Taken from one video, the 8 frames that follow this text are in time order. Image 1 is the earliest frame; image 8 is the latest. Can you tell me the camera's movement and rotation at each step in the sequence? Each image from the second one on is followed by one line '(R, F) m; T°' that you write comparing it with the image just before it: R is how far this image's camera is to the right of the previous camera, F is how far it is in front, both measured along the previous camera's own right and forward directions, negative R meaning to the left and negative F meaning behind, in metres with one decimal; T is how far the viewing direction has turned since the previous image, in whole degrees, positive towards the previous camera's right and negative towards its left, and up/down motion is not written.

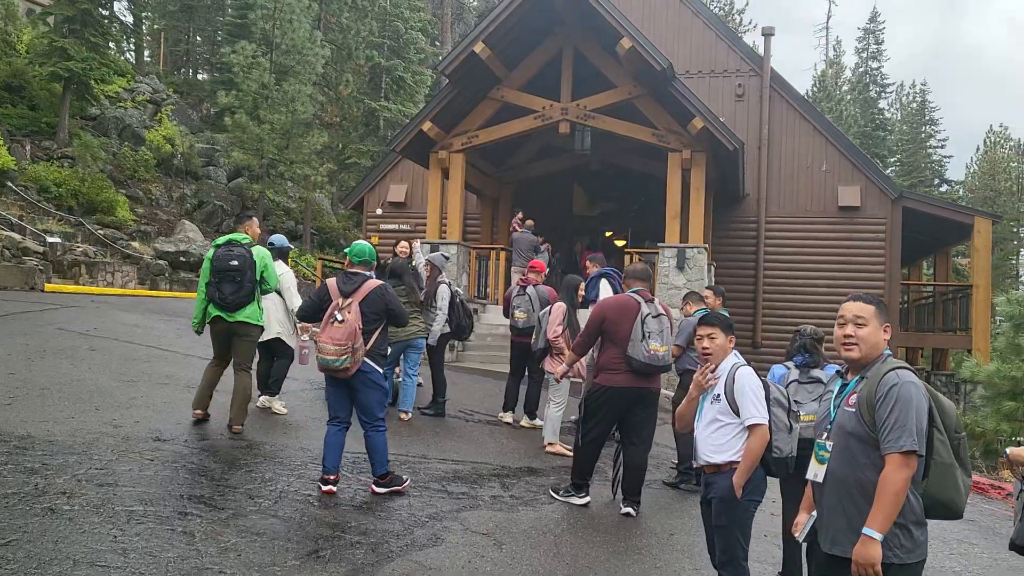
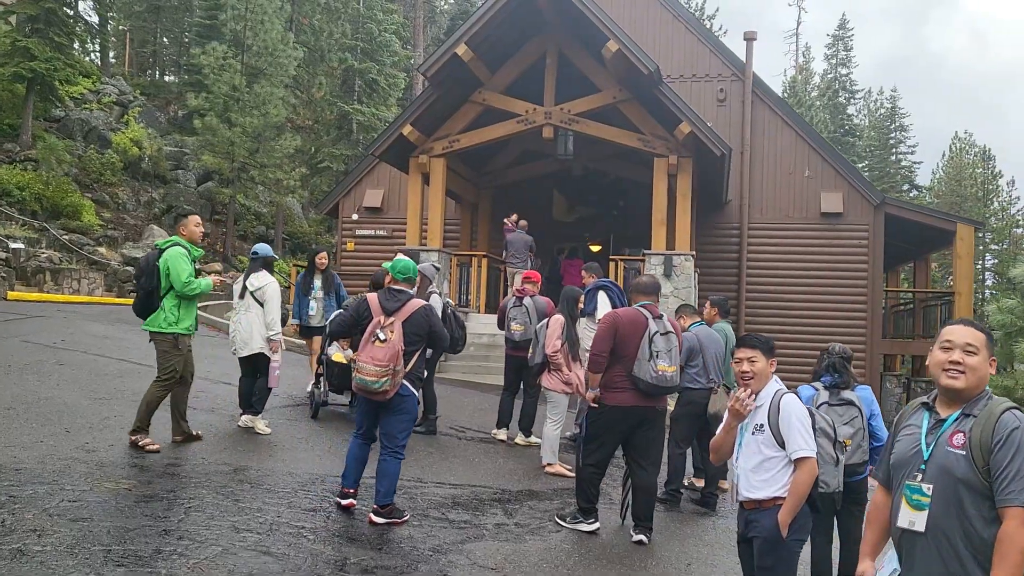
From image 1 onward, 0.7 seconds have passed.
(-0.2, +0.3) m; +2°
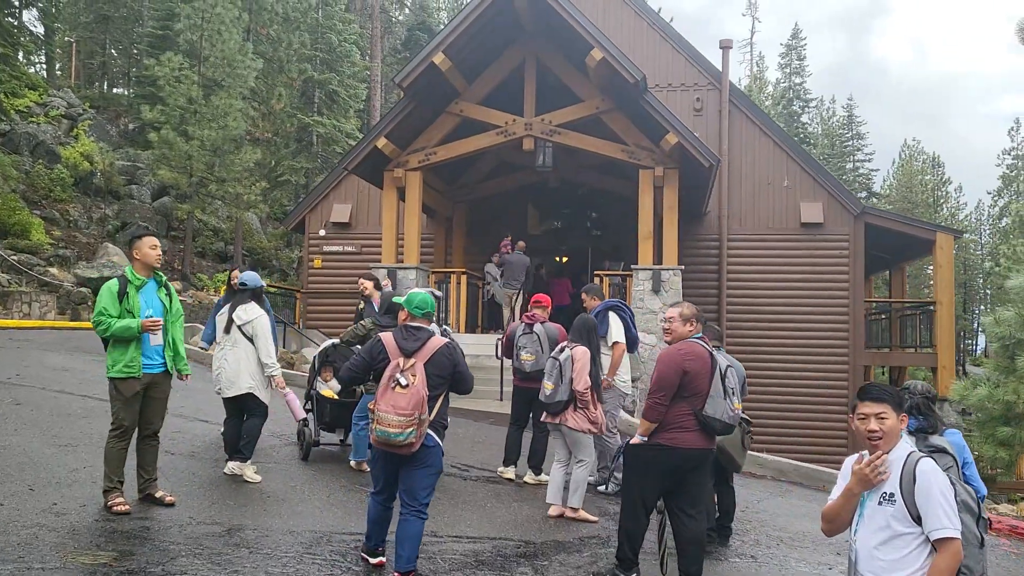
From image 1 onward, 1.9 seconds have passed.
(-0.3, +0.5) m; +3°
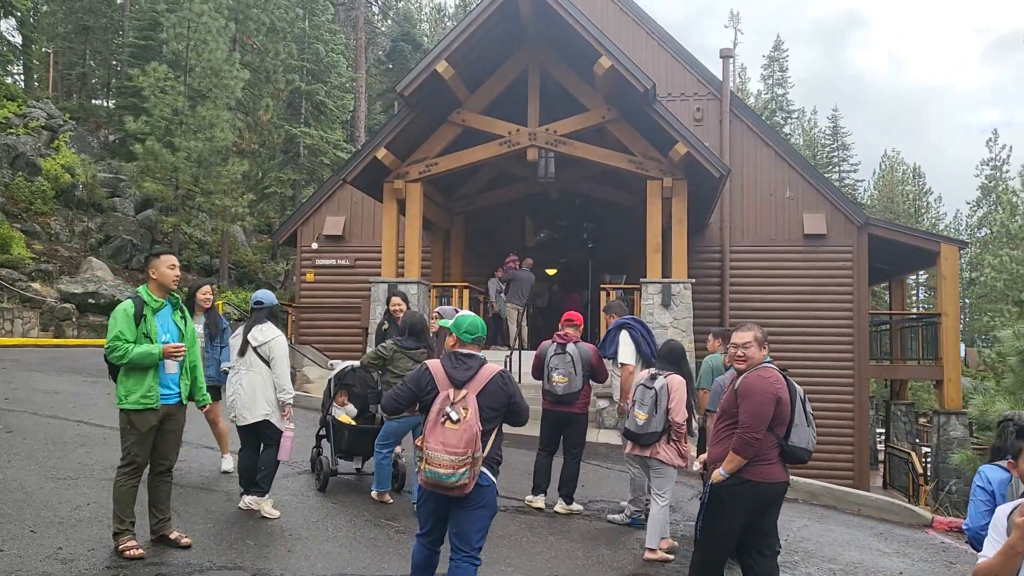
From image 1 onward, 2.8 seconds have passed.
(-0.3, +0.4) m; +1°
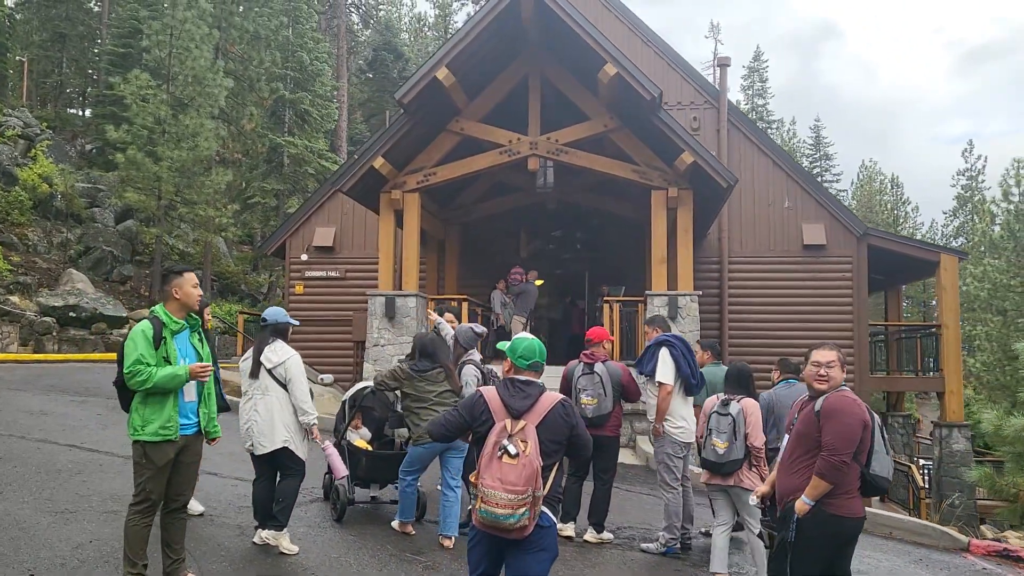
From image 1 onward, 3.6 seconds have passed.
(-0.3, +0.3) m; +1°
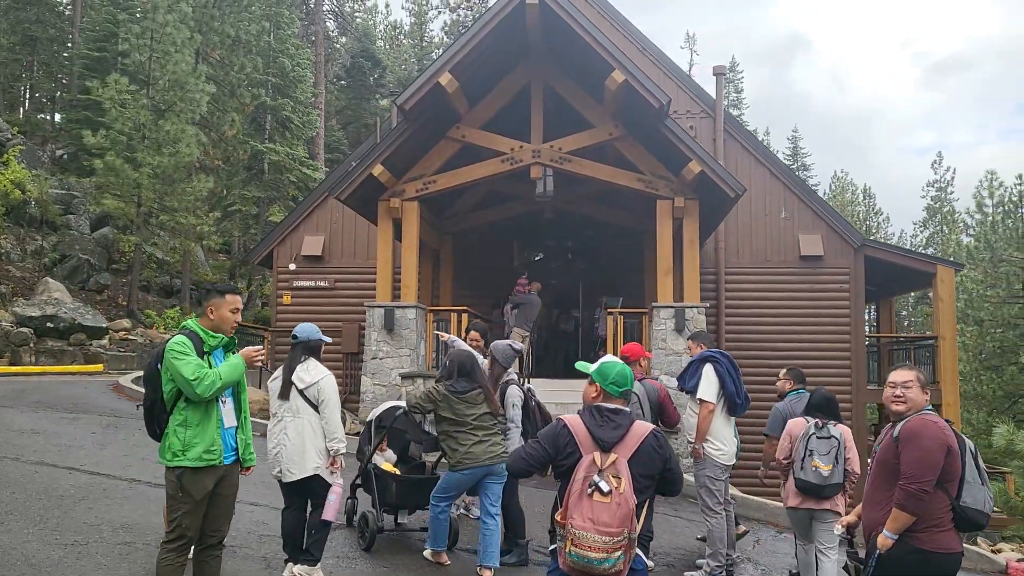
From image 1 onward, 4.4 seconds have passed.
(-0.4, +0.3) m; +2°
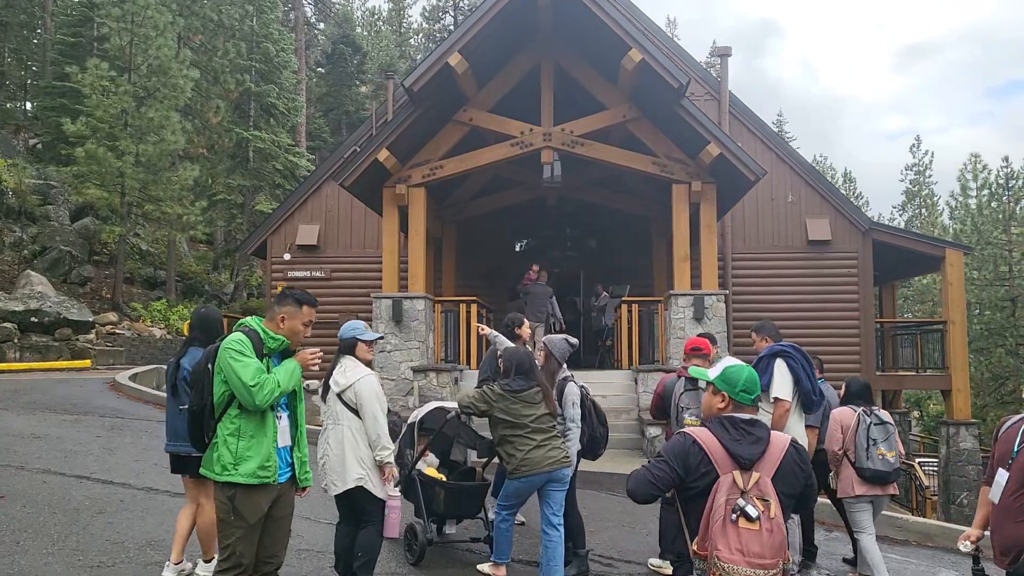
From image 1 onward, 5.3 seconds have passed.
(-0.4, +0.4) m; +1°
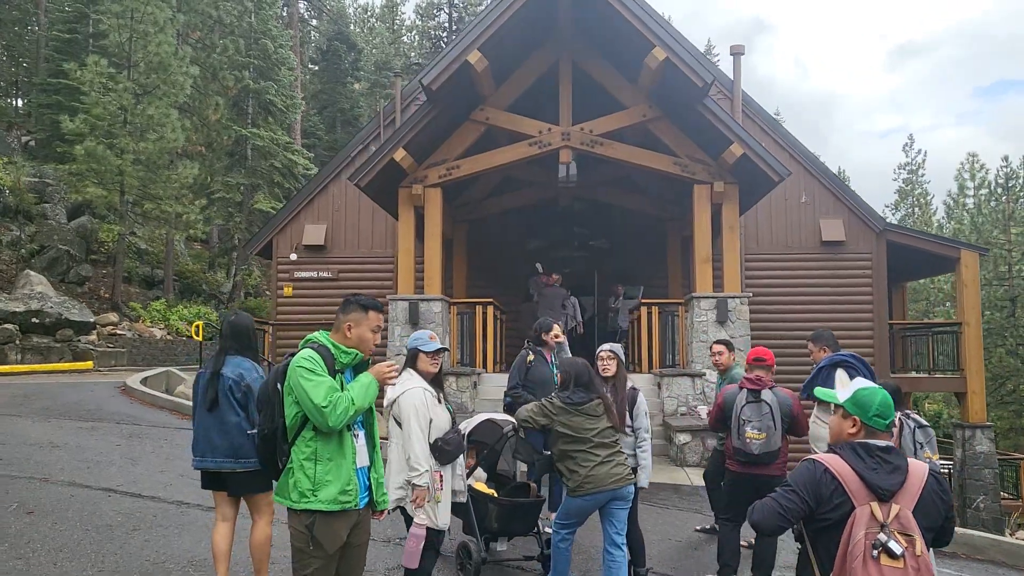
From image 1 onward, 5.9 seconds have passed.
(-0.3, +0.2) m; +1°
